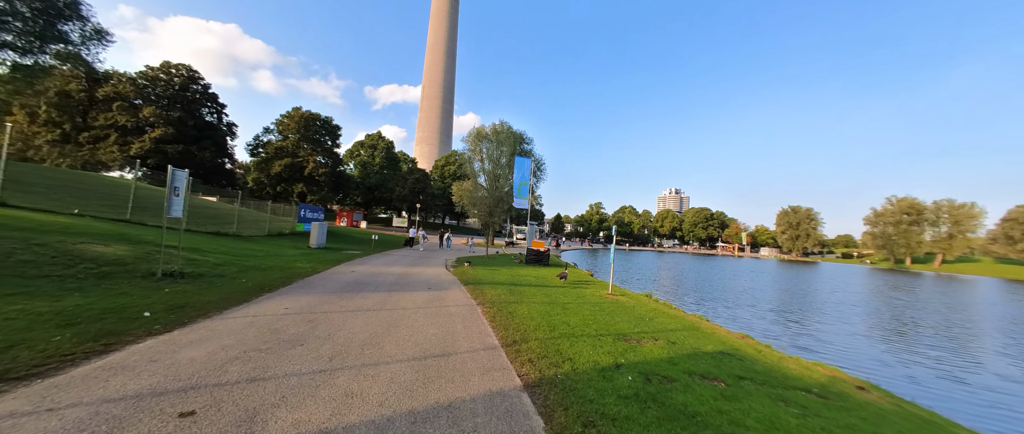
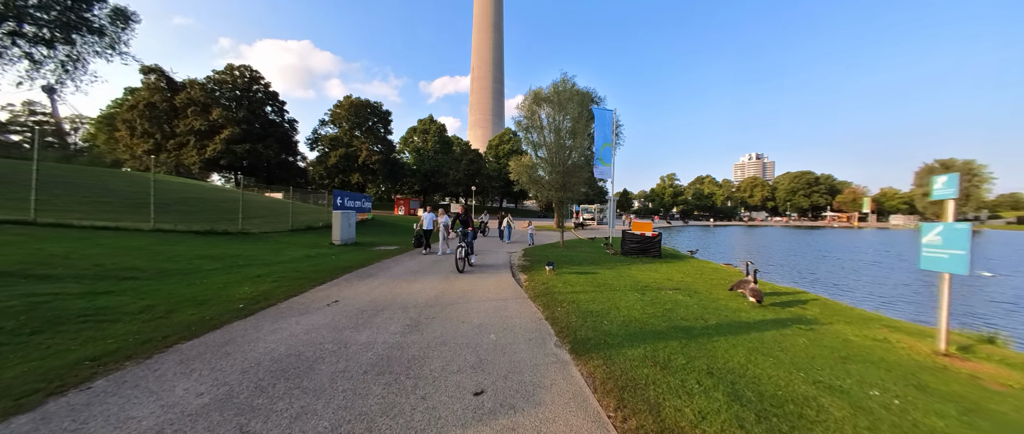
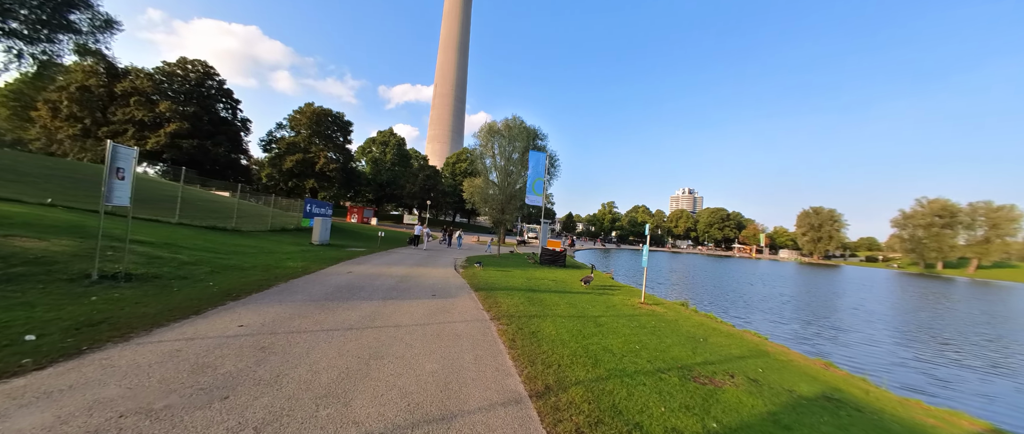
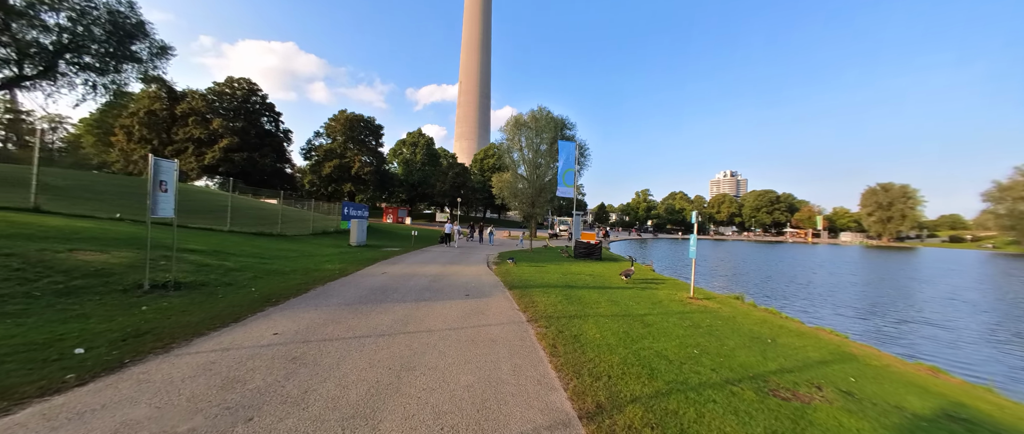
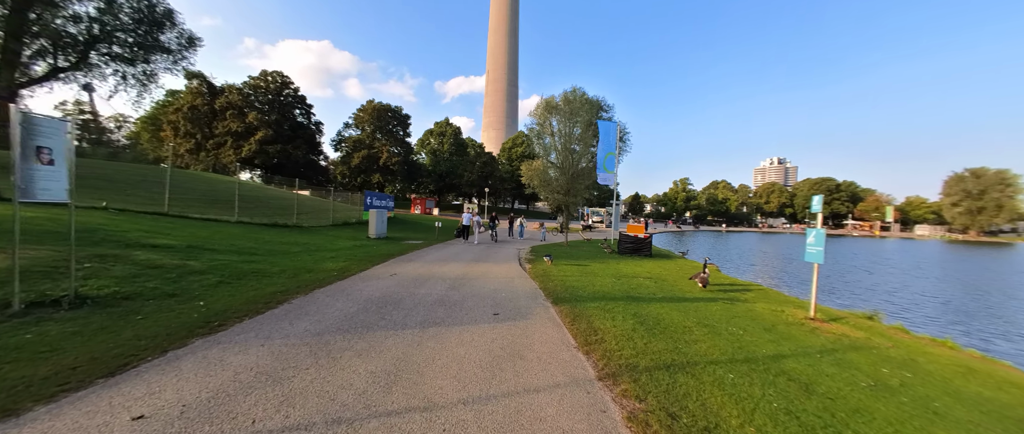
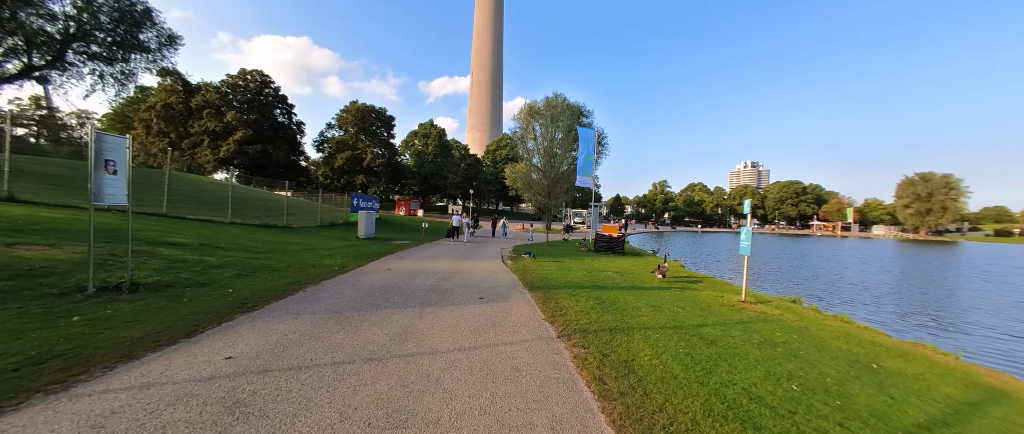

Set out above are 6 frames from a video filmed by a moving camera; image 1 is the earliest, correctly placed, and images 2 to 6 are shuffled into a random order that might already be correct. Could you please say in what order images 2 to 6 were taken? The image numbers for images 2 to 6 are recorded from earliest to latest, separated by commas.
3, 4, 6, 5, 2
